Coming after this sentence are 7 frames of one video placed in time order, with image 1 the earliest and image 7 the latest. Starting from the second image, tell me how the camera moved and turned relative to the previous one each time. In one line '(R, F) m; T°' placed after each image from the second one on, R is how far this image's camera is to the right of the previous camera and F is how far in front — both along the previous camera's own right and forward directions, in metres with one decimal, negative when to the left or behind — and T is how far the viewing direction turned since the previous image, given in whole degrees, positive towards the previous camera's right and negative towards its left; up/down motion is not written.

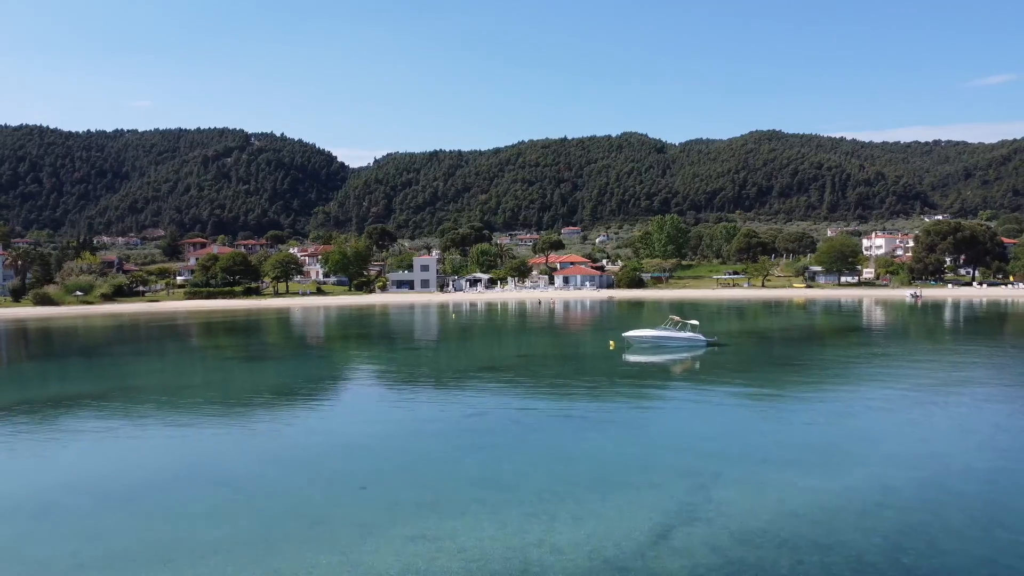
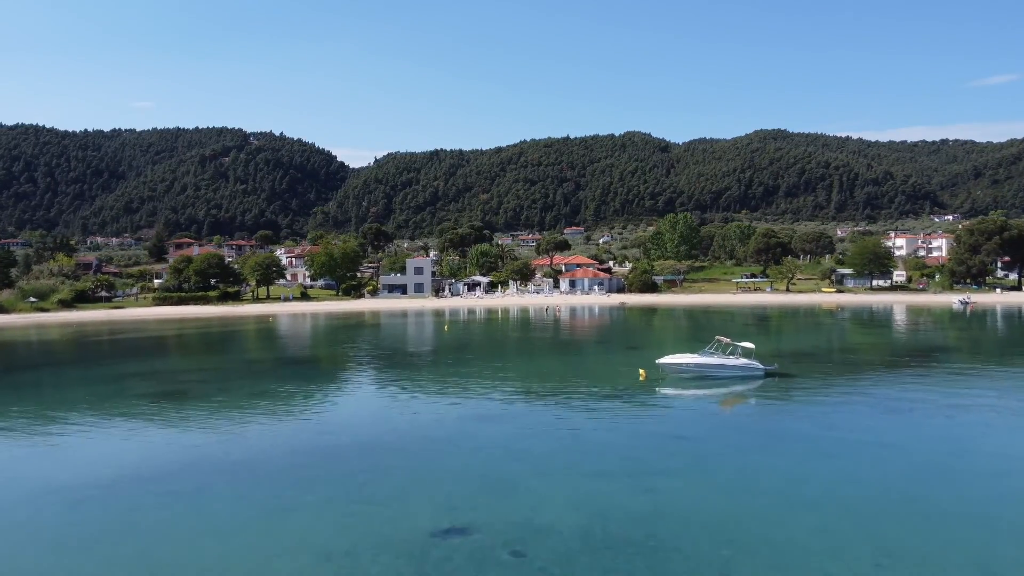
(0.0, +6.3) m; 0°
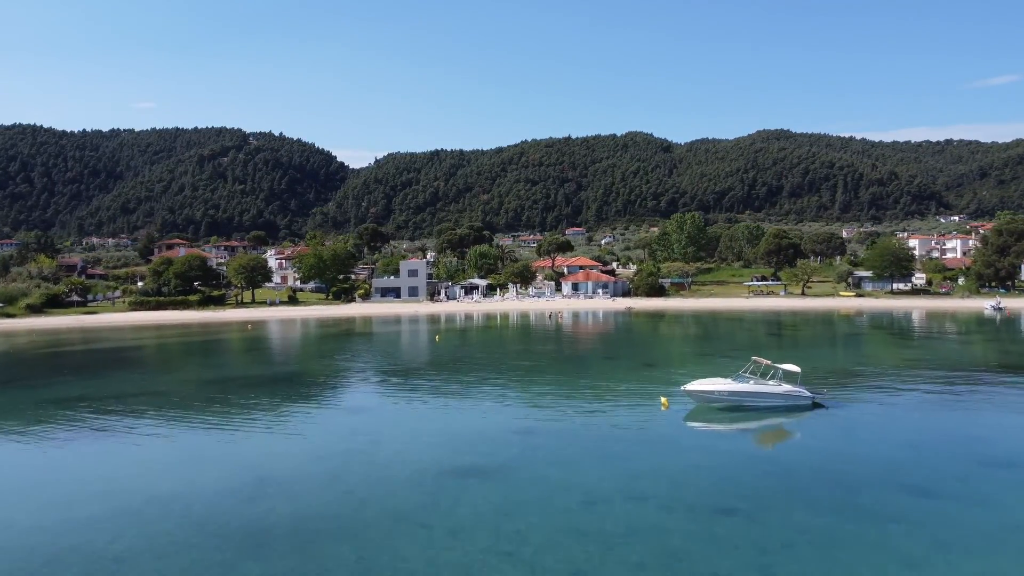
(+0.2, +3.7) m; 0°
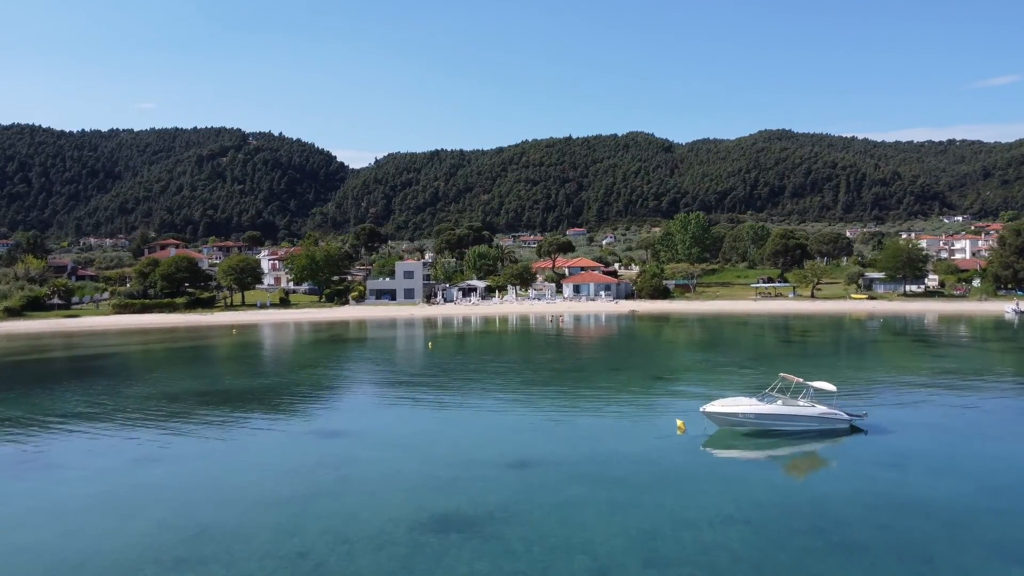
(+0.1, +2.2) m; 0°
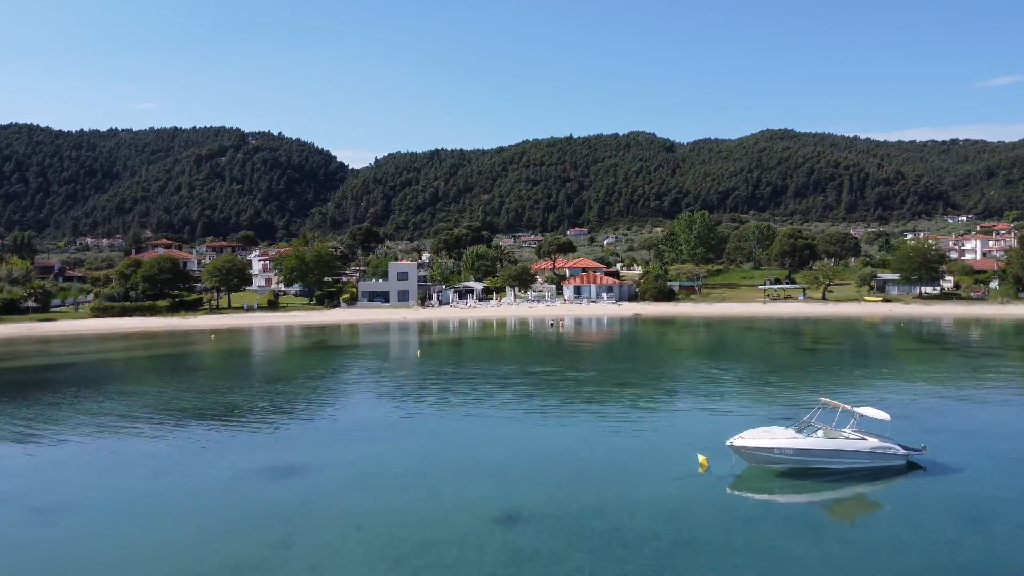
(+0.2, +2.6) m; 0°
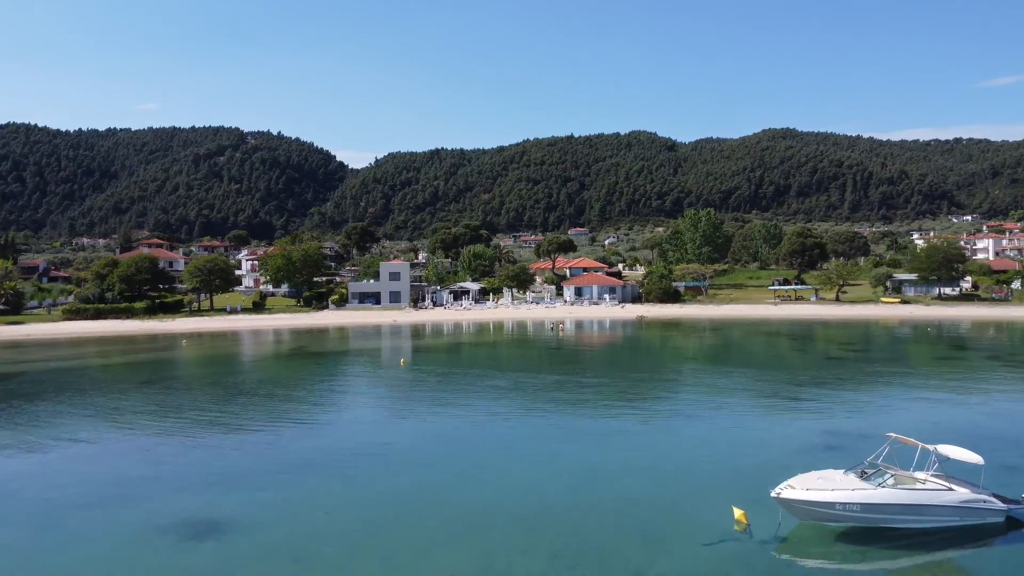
(+0.3, +3.0) m; 0°
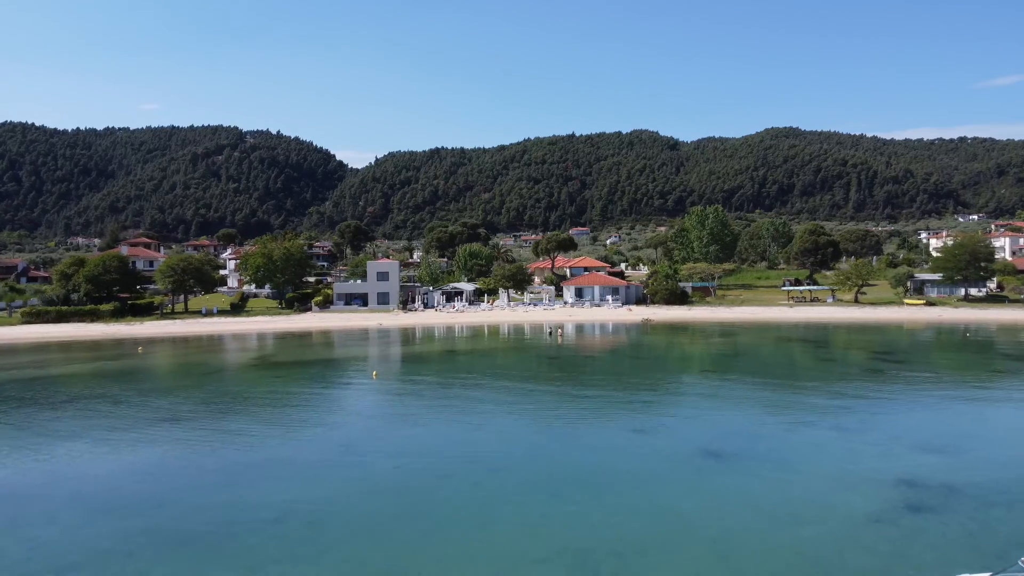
(+0.4, +3.7) m; 0°
